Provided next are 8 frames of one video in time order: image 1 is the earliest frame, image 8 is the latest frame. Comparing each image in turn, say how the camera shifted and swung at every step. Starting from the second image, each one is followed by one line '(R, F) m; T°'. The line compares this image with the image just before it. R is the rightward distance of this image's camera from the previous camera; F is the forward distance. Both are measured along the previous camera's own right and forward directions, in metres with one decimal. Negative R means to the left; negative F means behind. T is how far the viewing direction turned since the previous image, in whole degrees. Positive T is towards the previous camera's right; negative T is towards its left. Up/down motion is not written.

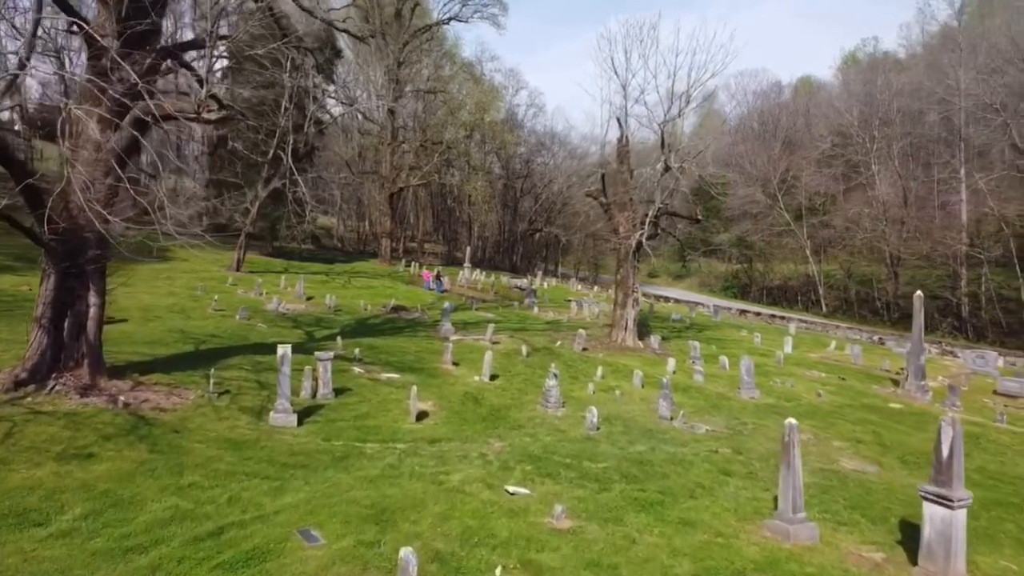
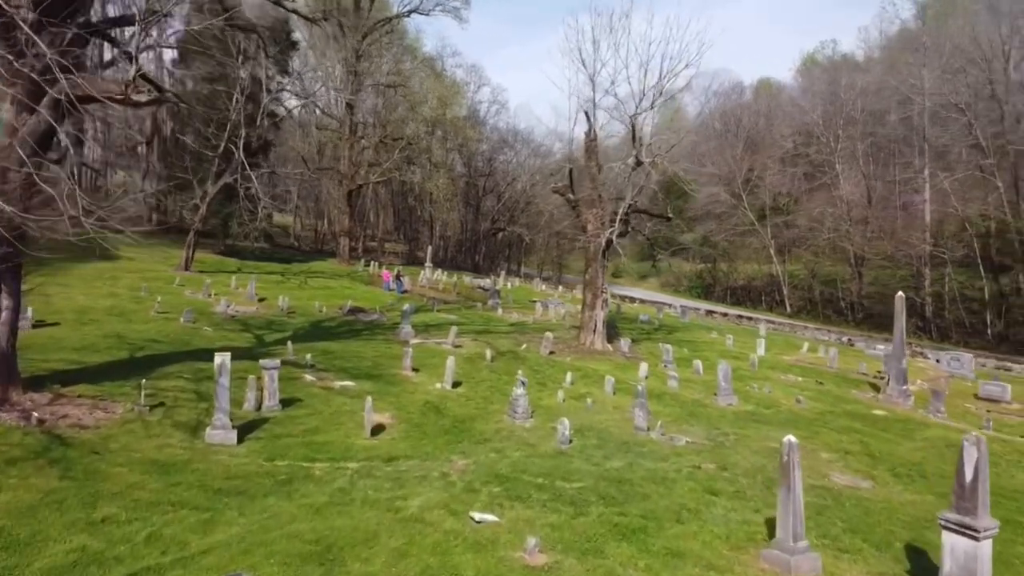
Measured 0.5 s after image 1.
(0.0, +1.1) m; +3°
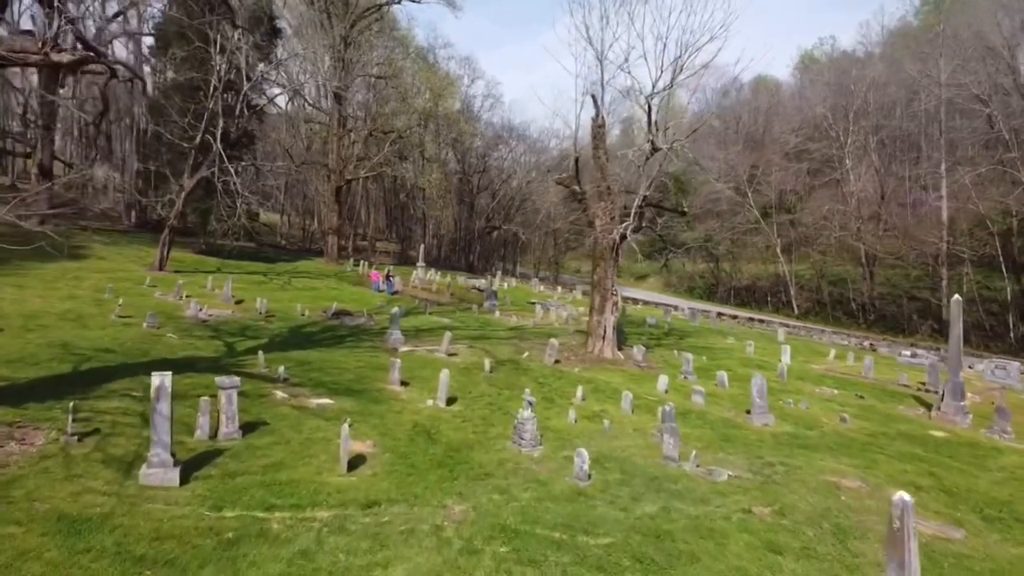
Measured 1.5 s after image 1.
(-0.2, +2.1) m; 0°
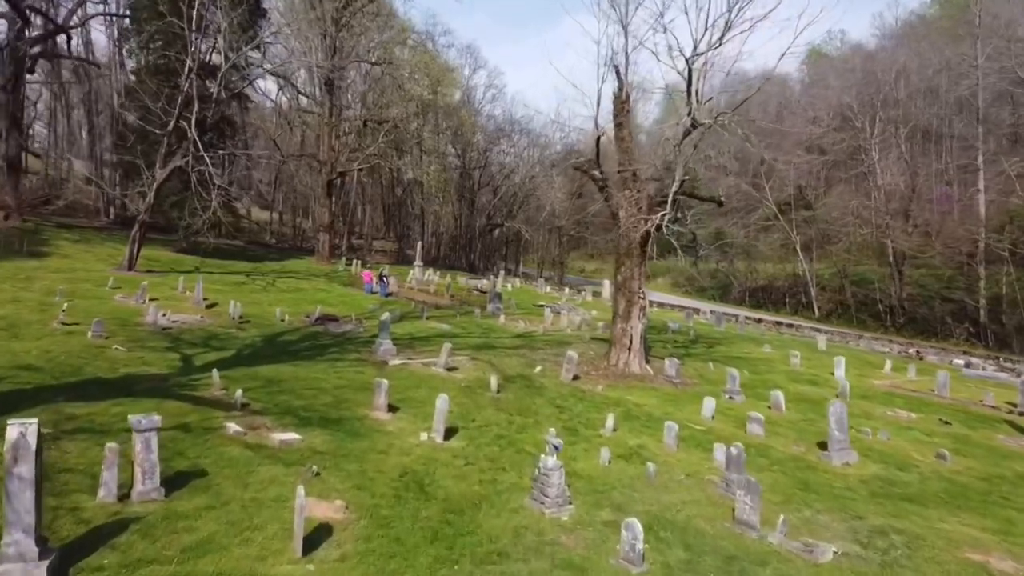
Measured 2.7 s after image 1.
(-0.2, +2.9) m; 0°
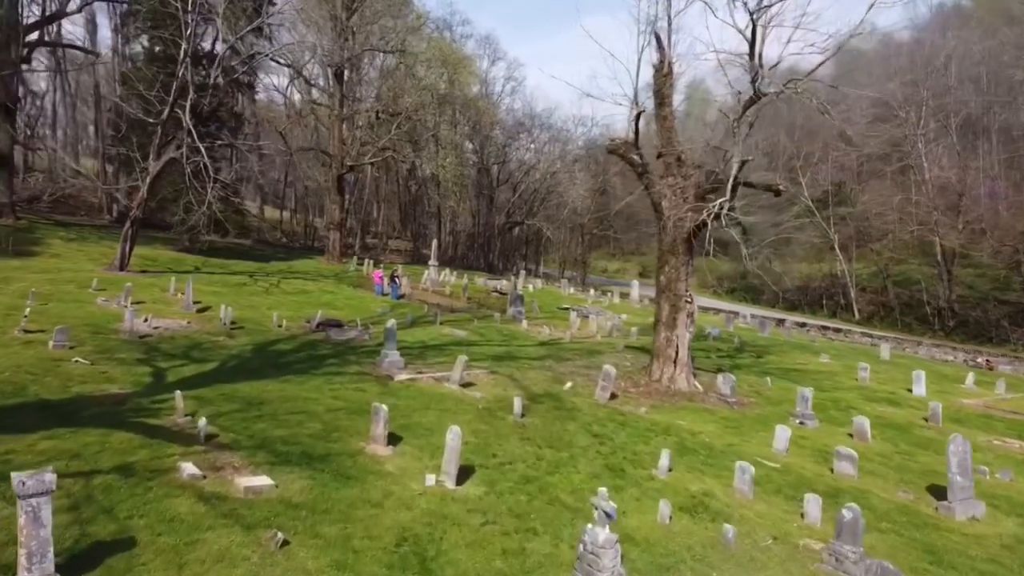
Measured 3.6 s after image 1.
(-0.1, +2.4) m; -1°
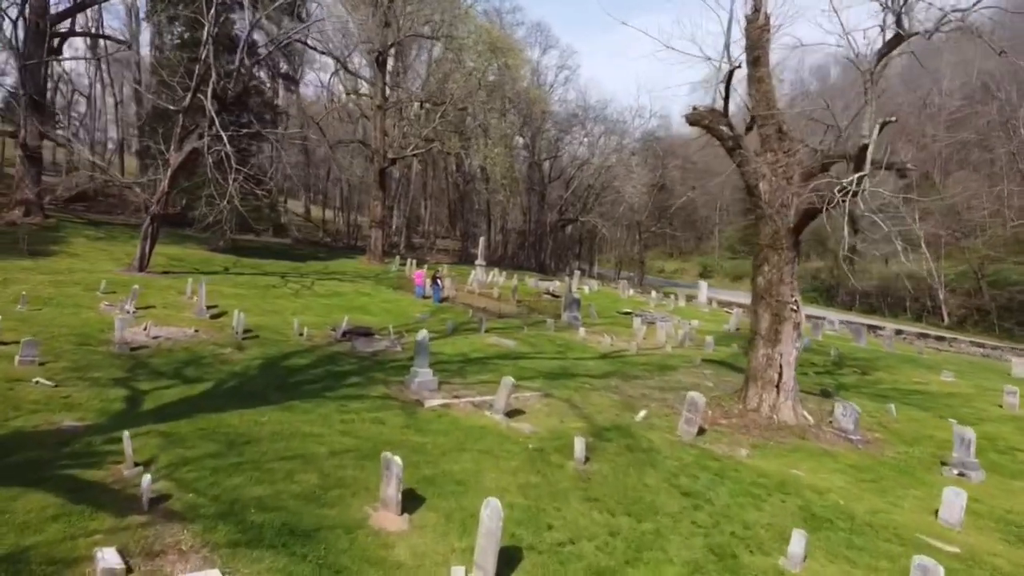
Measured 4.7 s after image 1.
(-0.1, +2.8) m; -4°
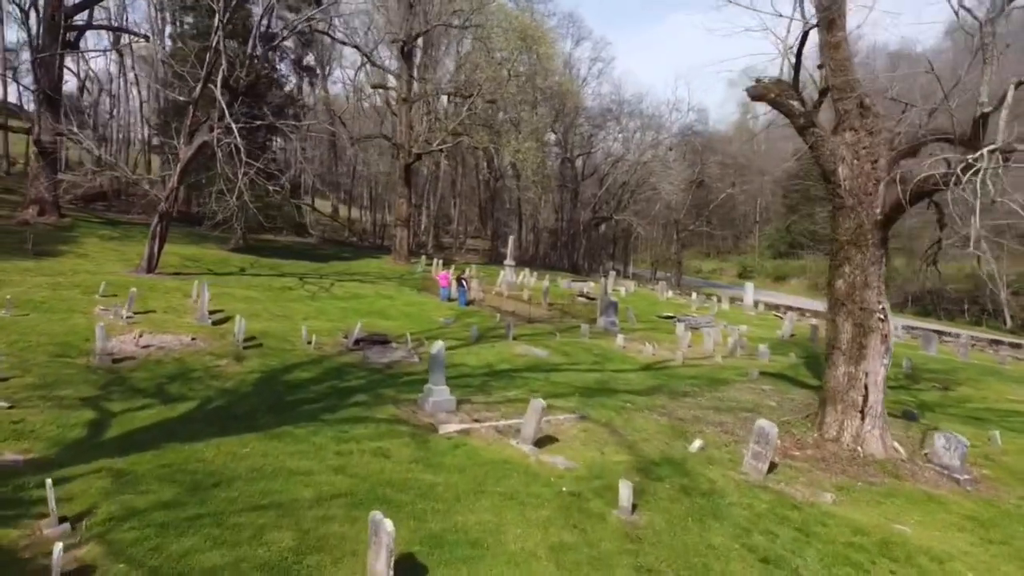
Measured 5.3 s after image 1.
(0.0, +1.8) m; -2°
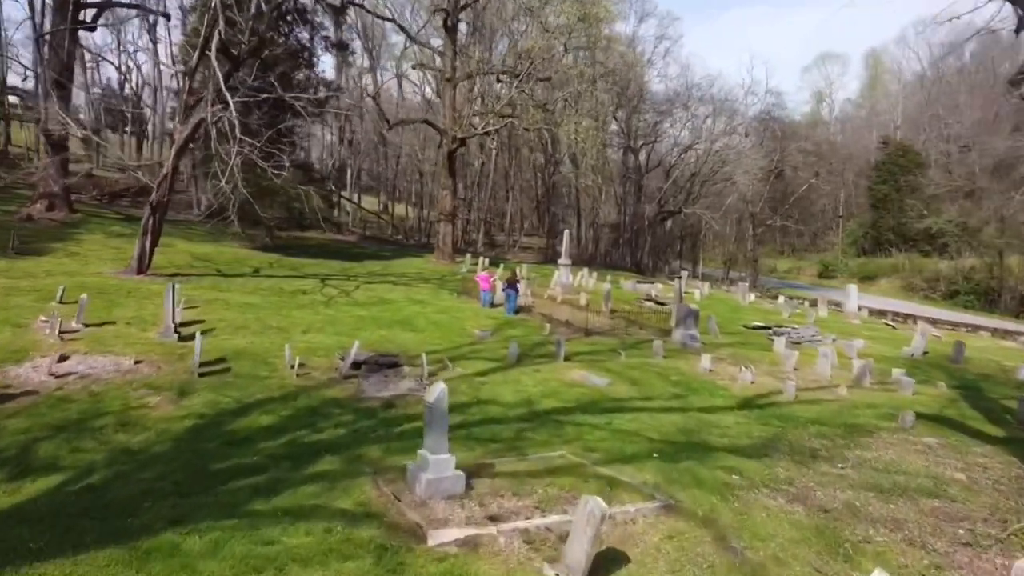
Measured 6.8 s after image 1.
(+0.2, +4.0) m; -4°
